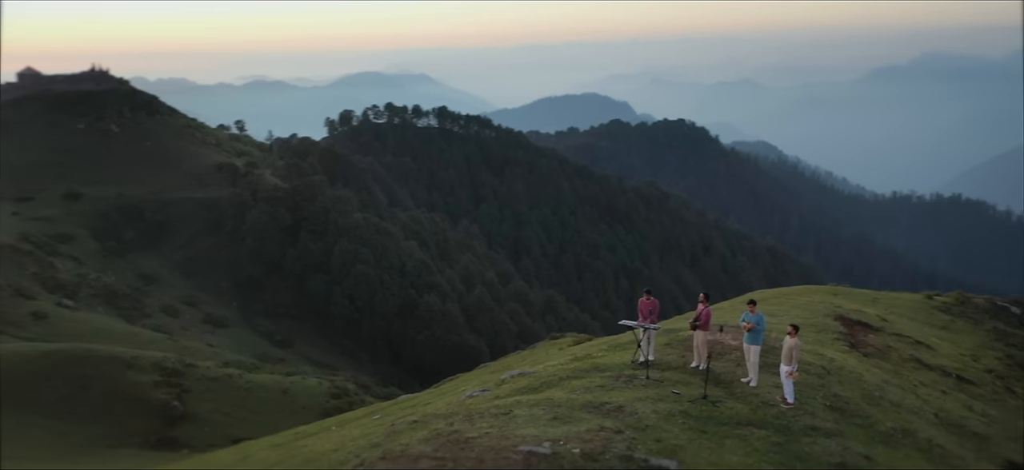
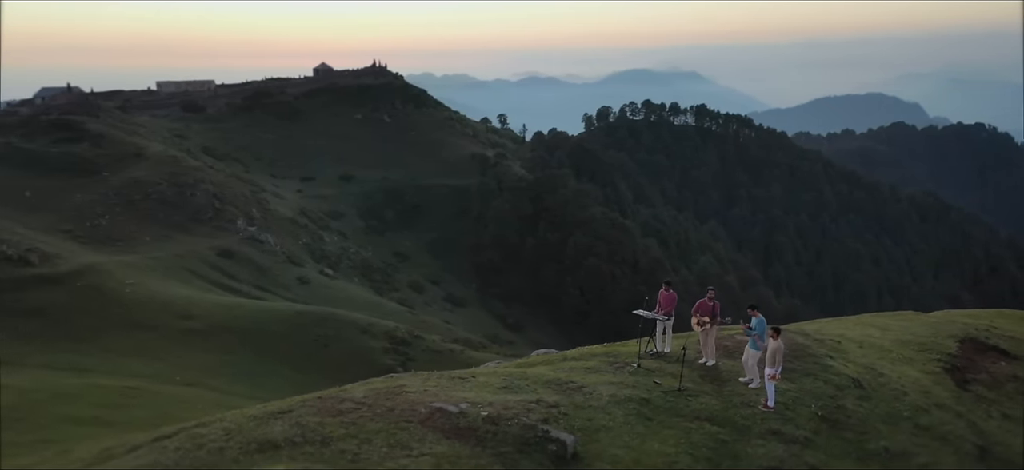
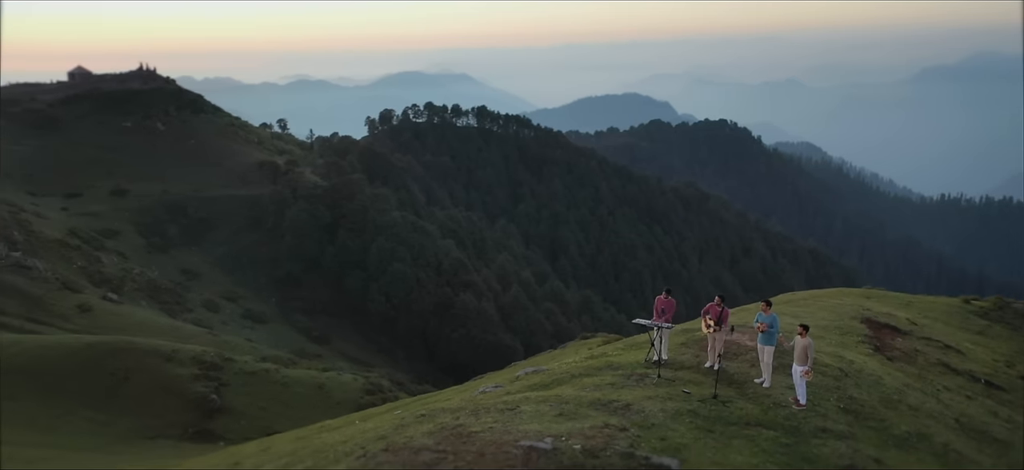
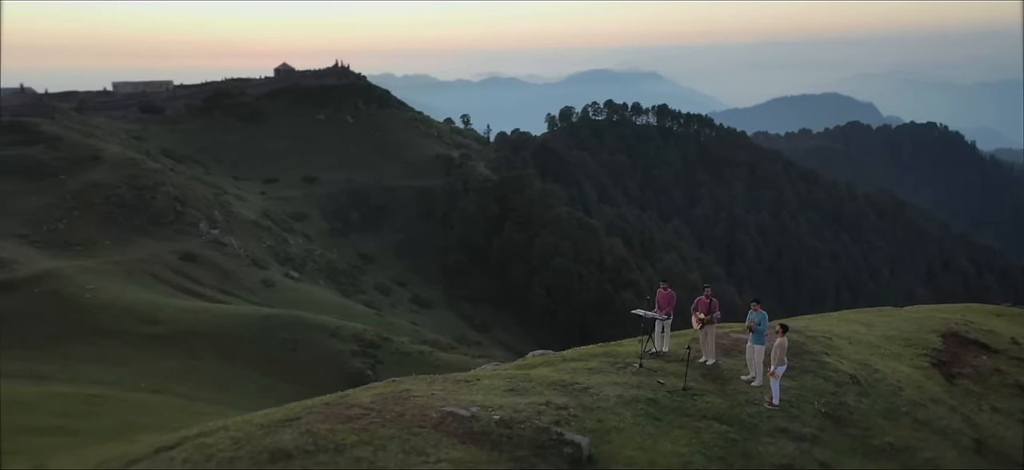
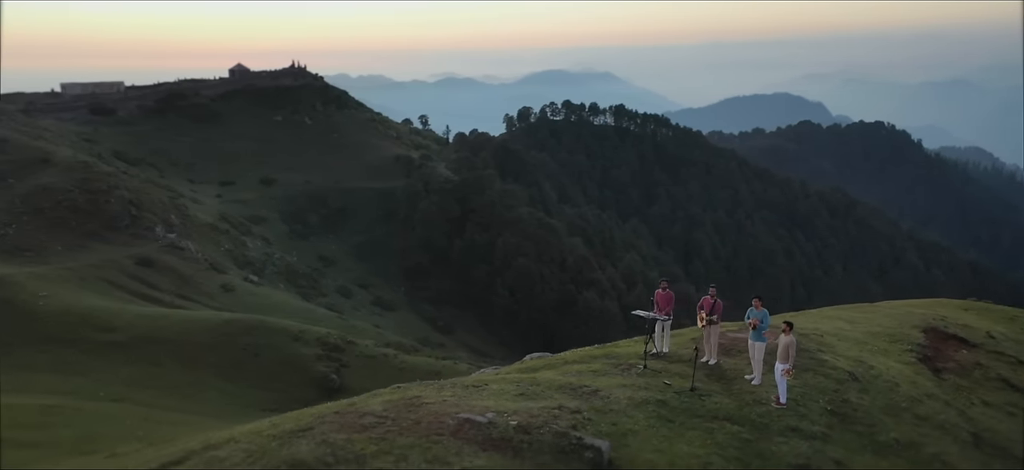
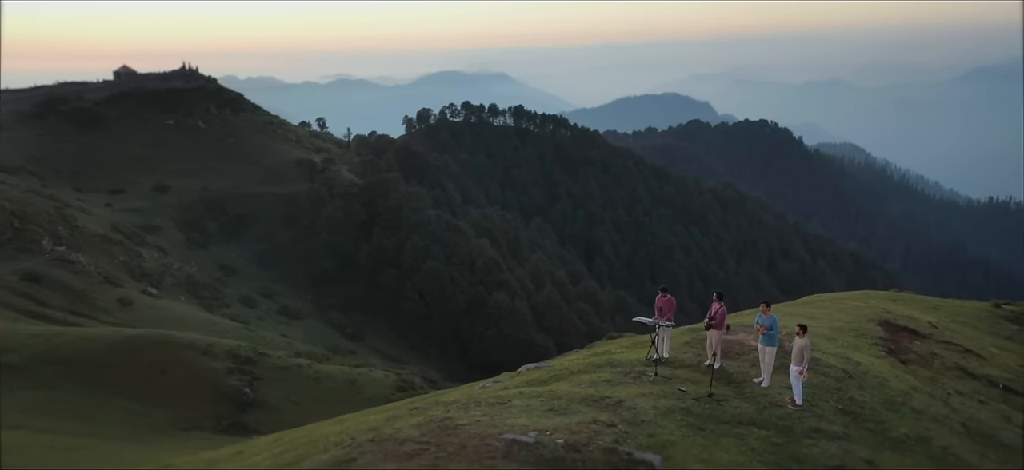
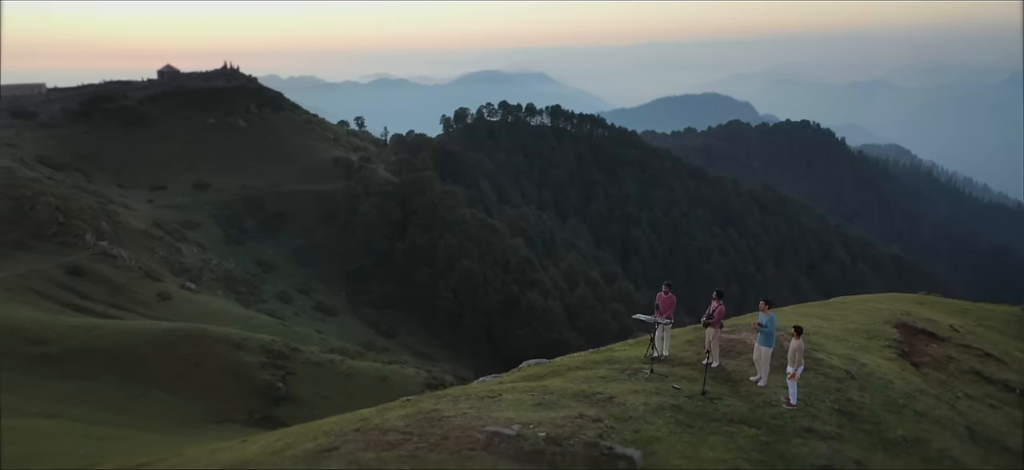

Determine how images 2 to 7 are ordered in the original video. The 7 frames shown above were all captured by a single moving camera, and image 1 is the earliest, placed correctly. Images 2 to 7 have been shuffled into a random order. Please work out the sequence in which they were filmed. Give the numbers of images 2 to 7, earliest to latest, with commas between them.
3, 6, 7, 5, 4, 2
